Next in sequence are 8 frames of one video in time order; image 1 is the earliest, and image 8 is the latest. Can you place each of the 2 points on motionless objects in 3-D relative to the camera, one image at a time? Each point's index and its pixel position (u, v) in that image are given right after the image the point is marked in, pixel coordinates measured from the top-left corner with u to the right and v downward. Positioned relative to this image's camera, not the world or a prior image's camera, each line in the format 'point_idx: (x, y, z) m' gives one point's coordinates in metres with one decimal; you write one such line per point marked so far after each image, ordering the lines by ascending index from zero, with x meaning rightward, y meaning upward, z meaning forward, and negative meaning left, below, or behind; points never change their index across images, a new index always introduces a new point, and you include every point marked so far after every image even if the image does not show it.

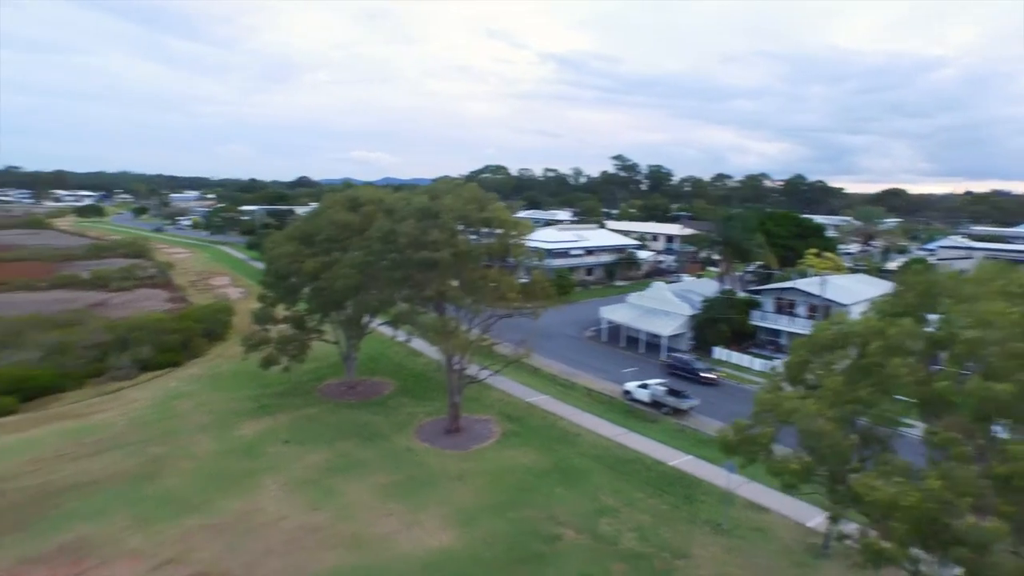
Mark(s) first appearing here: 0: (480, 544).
0: (-0.7, -5.6, +14.9) m
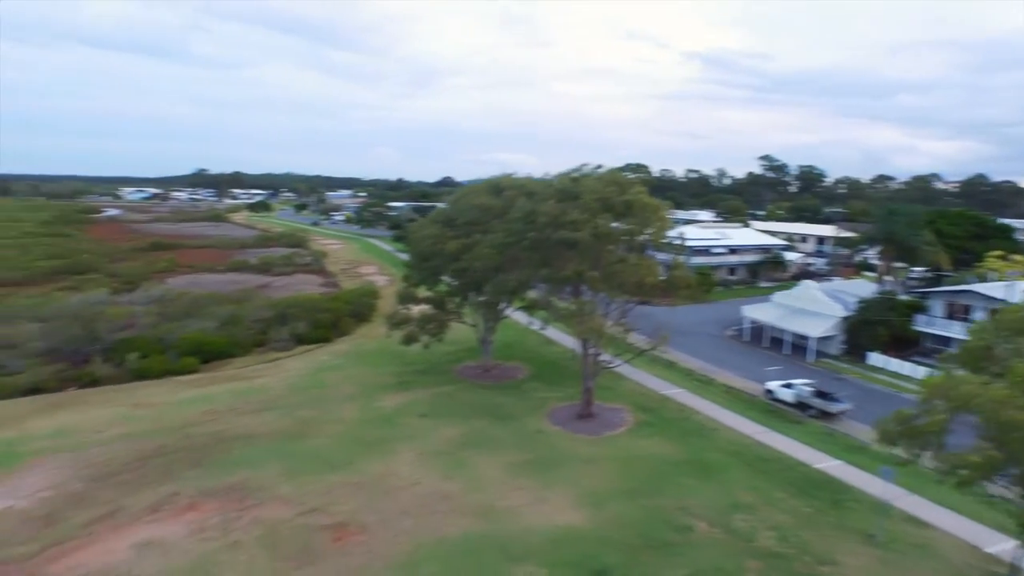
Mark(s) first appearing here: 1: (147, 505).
0: (+2.1, -5.2, +14.8) m
1: (-8.1, -4.8, +15.2) m
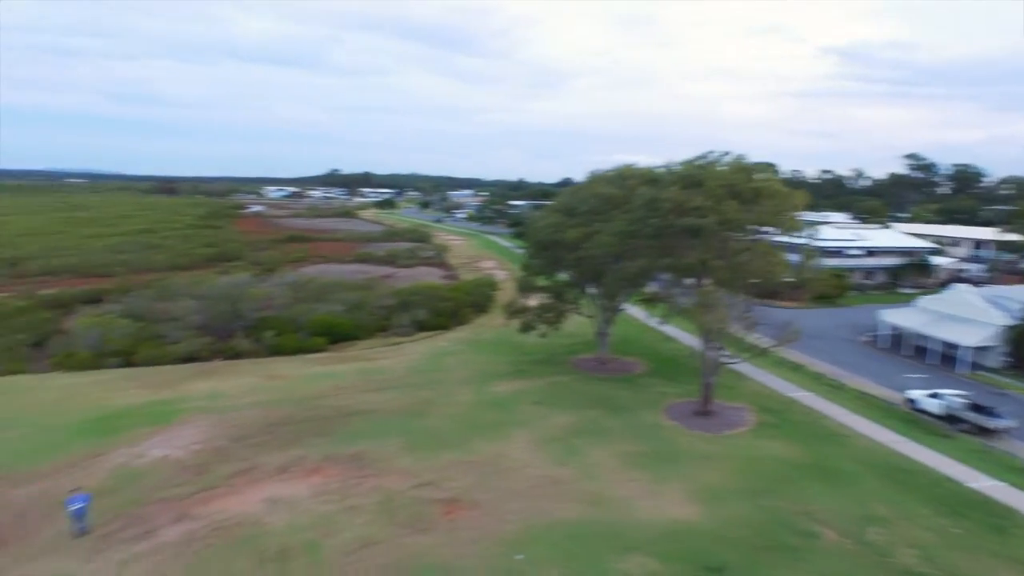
0: (+4.4, -4.9, +14.1) m
1: (-5.6, -4.2, +16.2) m
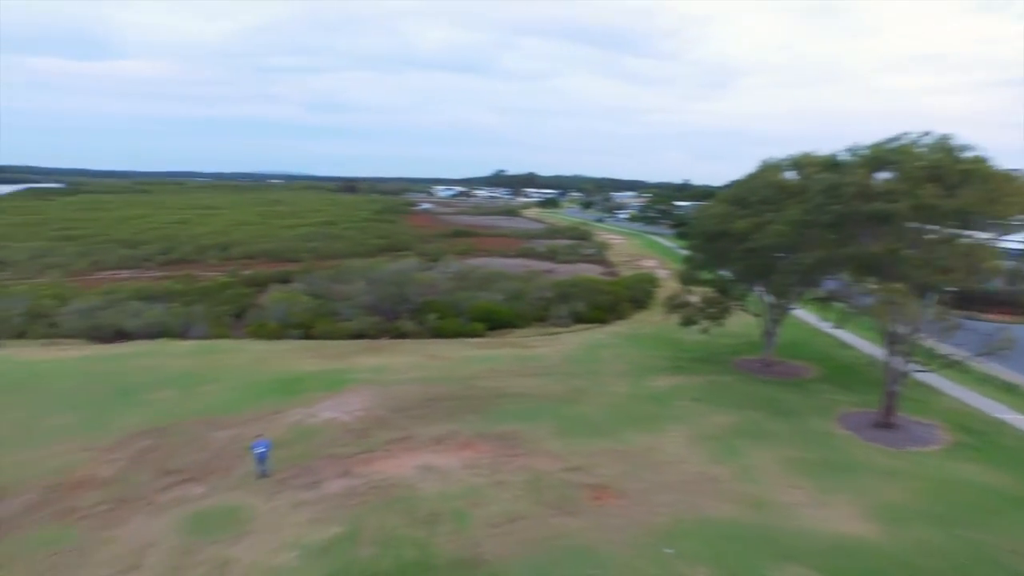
0: (+7.3, -4.7, +12.4) m
1: (-1.9, -3.7, +16.8) m
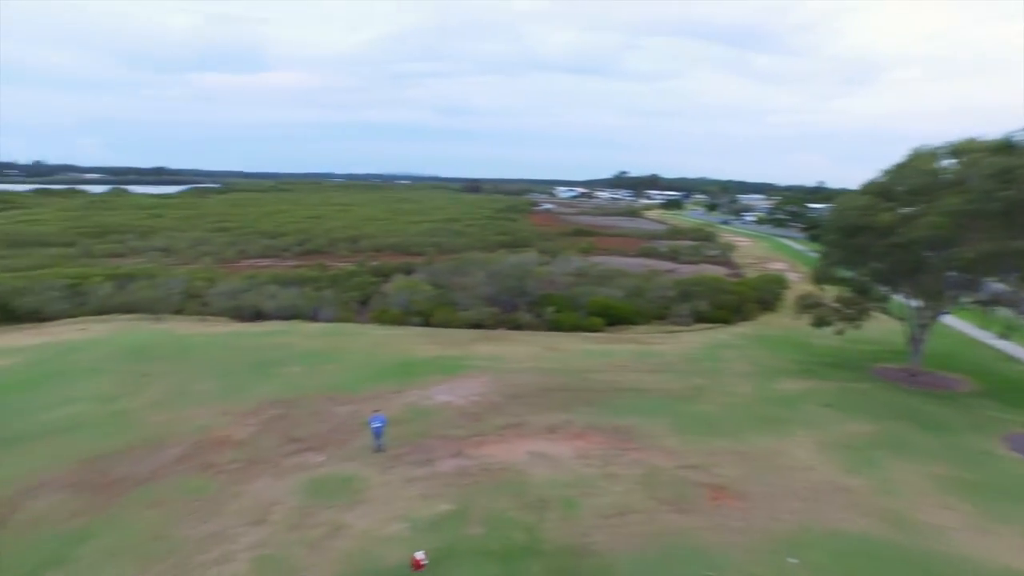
0: (+9.1, -4.7, +10.7) m
1: (+0.8, -3.3, +16.5) m
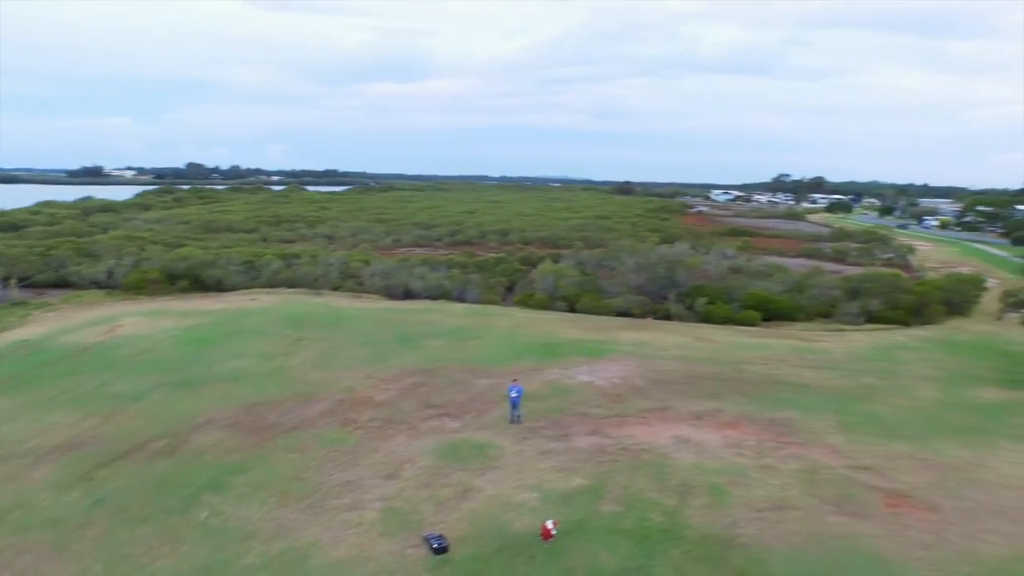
0: (+10.8, -4.4, +7.8) m
1: (+4.0, -2.8, +15.2) m
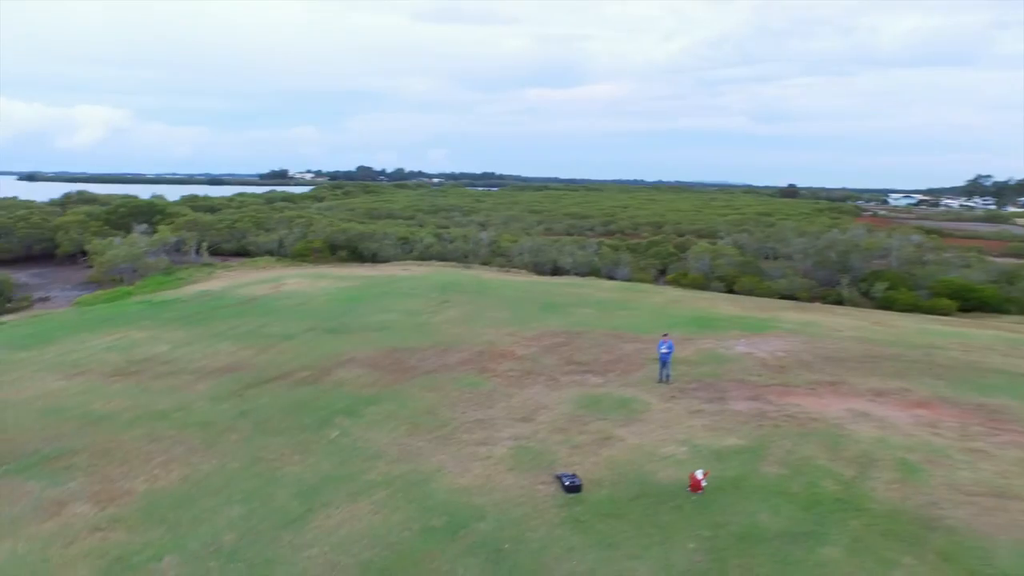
0: (+11.9, -3.8, +4.3) m
1: (+7.0, -1.9, +13.1) m
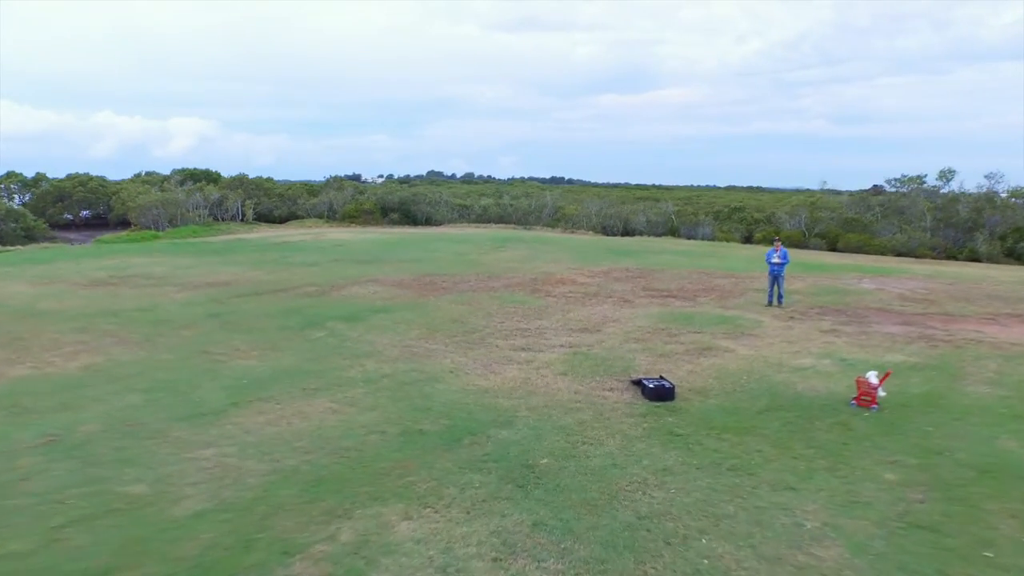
0: (+11.8, -2.4, +0.1) m
1: (+7.8, -0.5, +9.3) m
